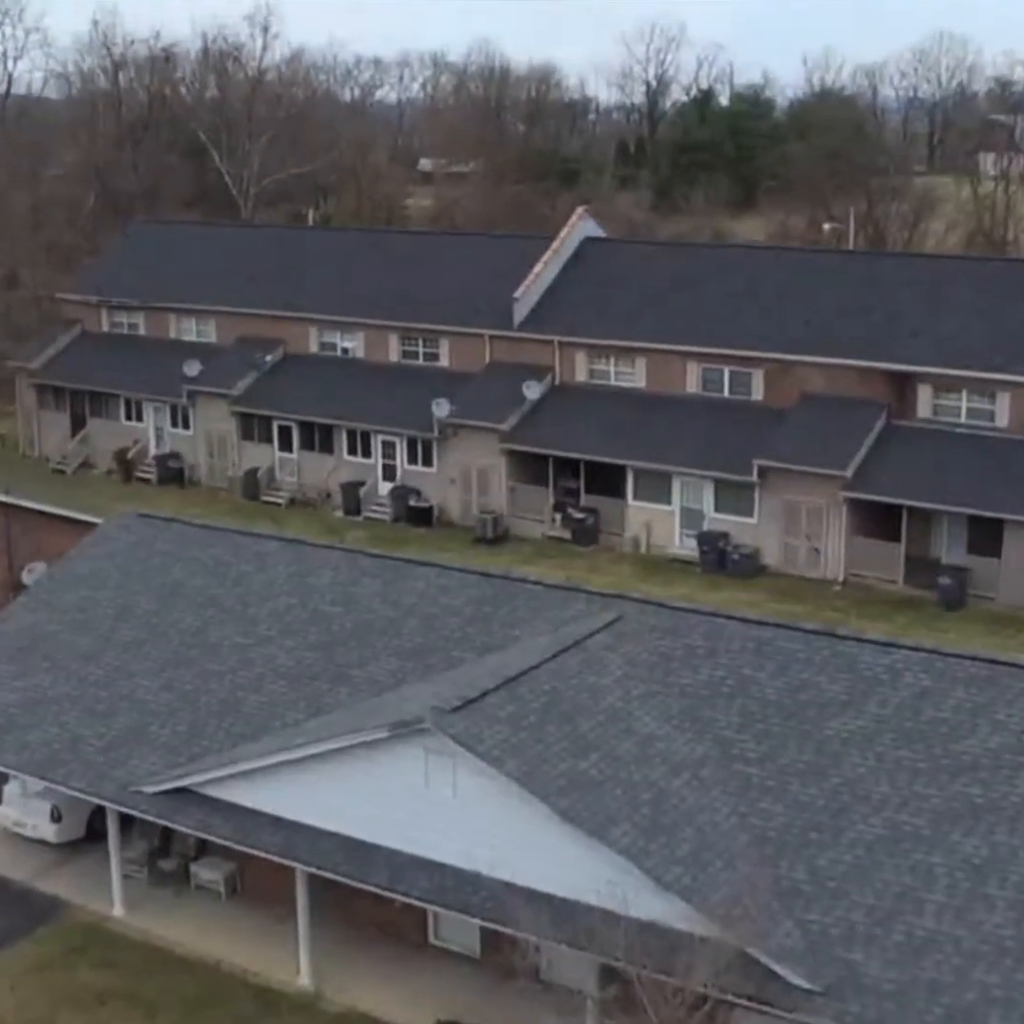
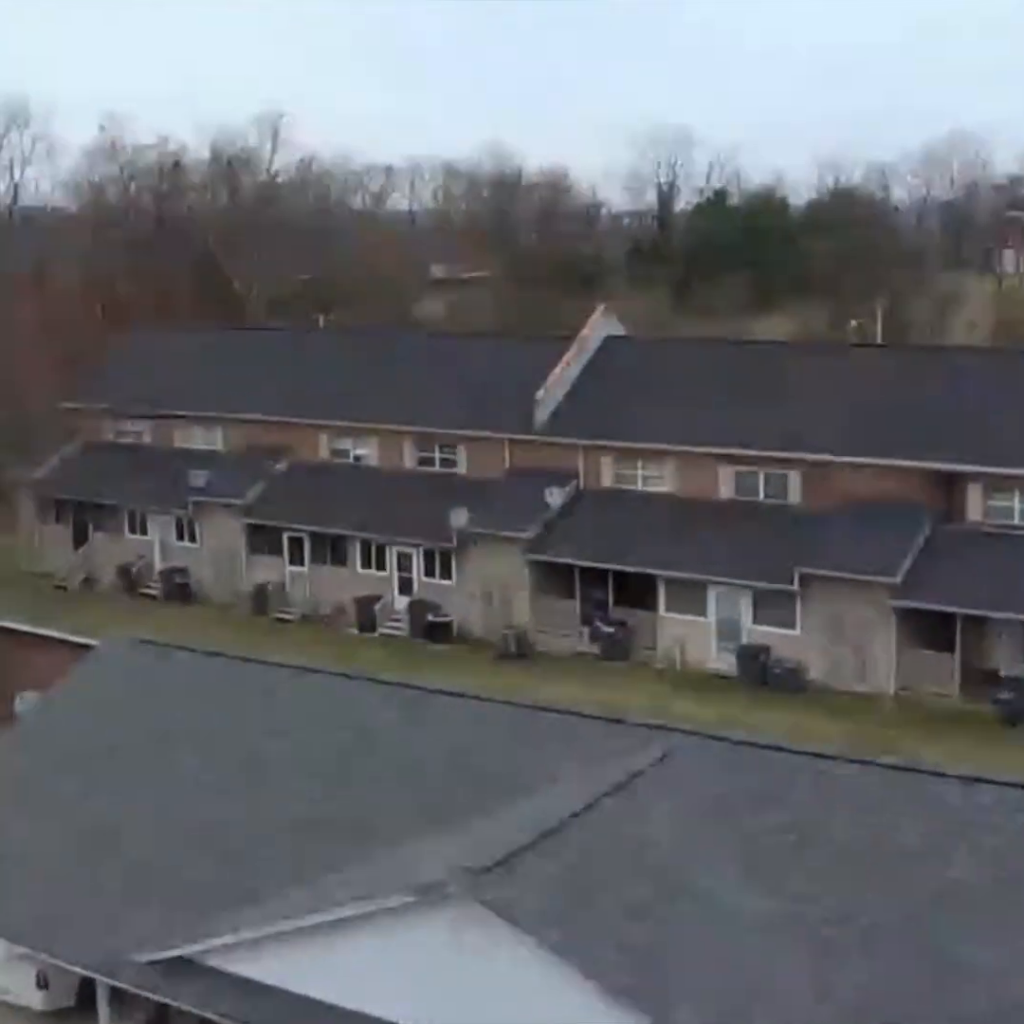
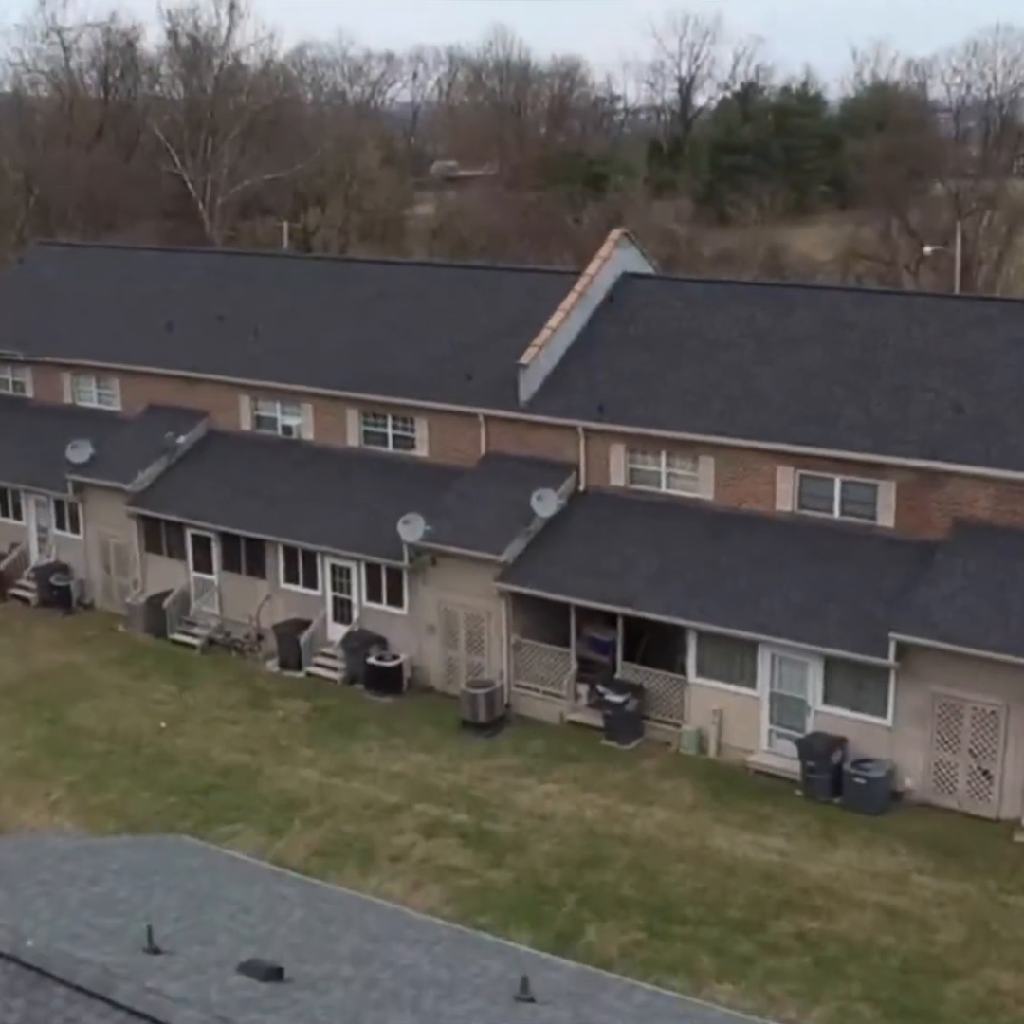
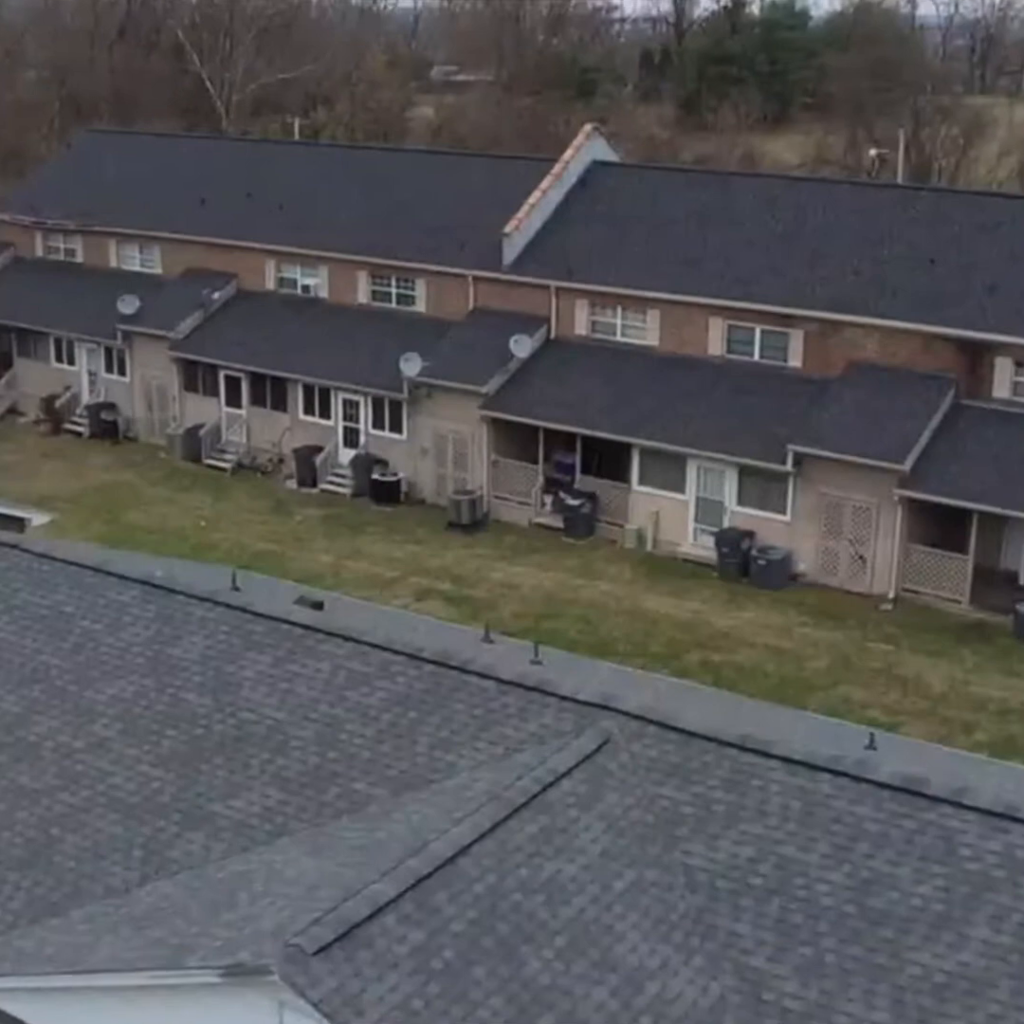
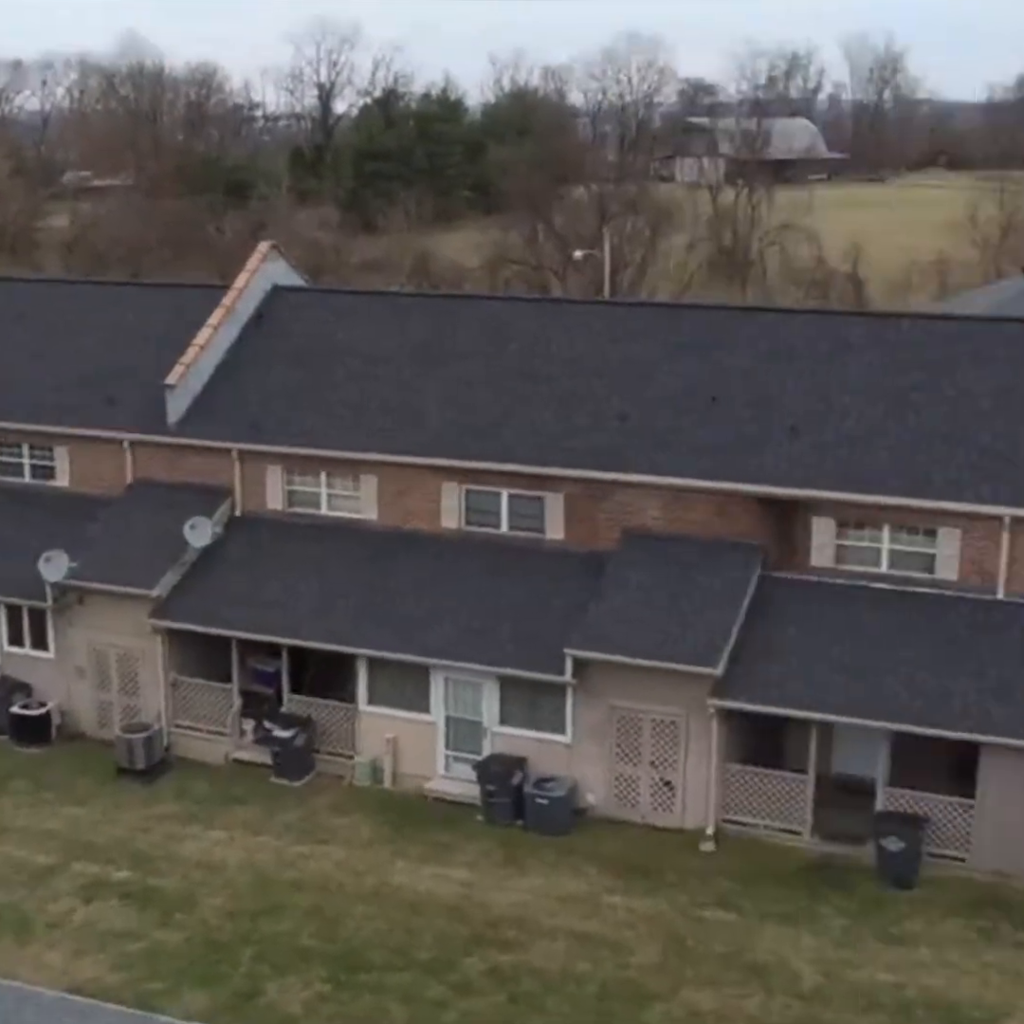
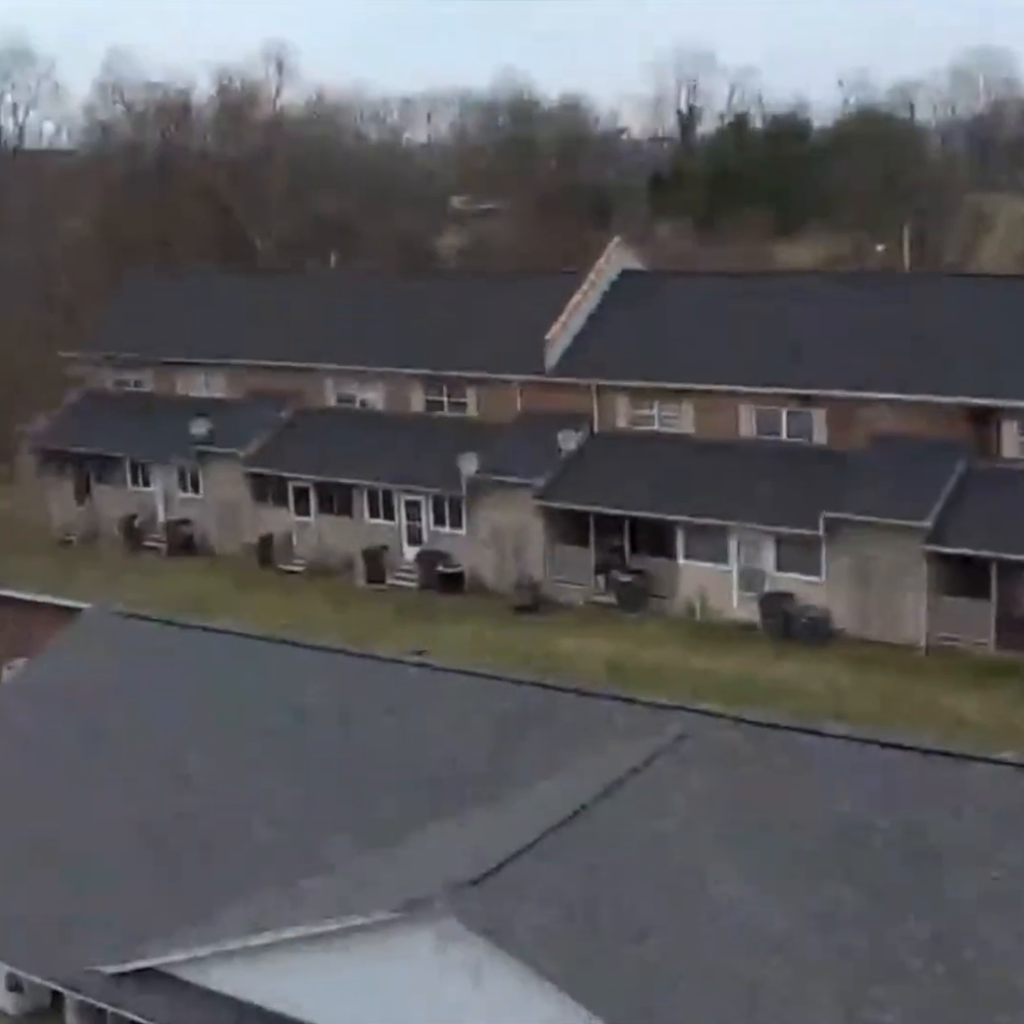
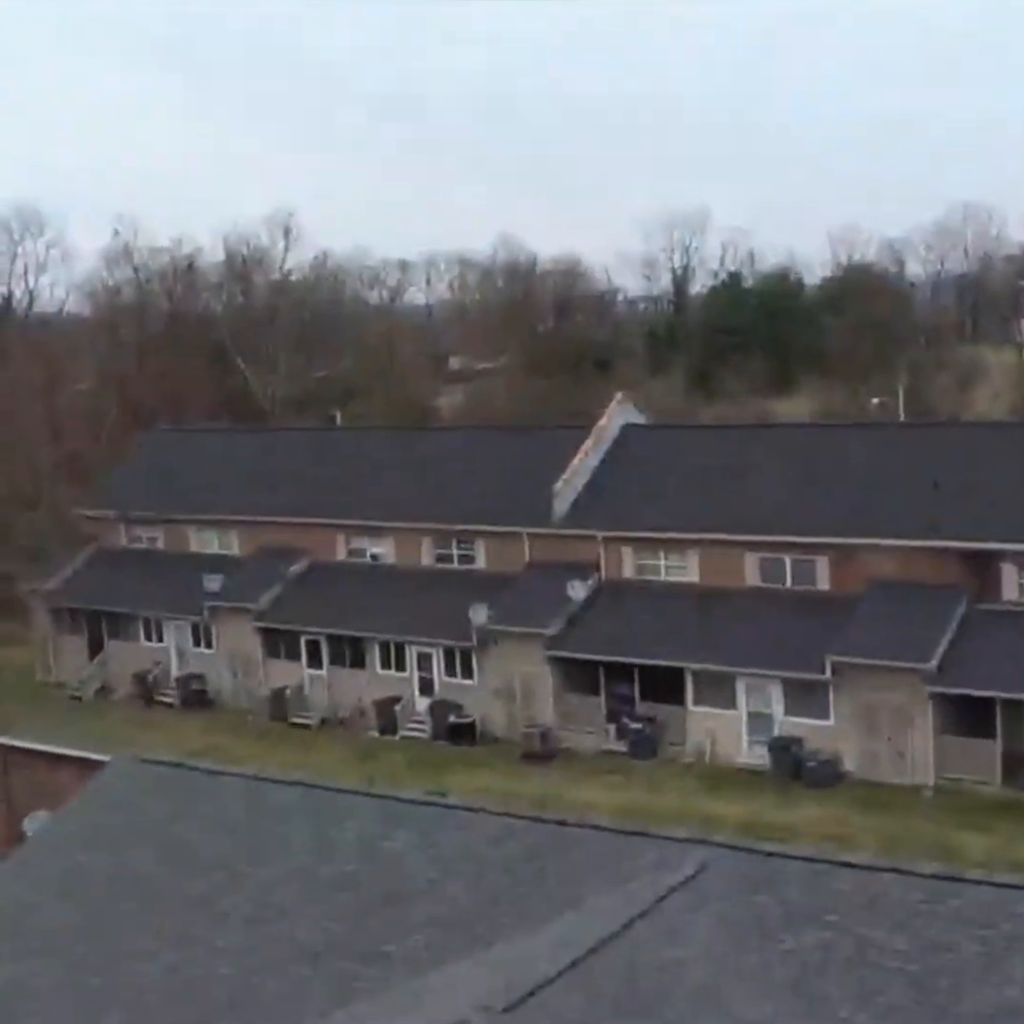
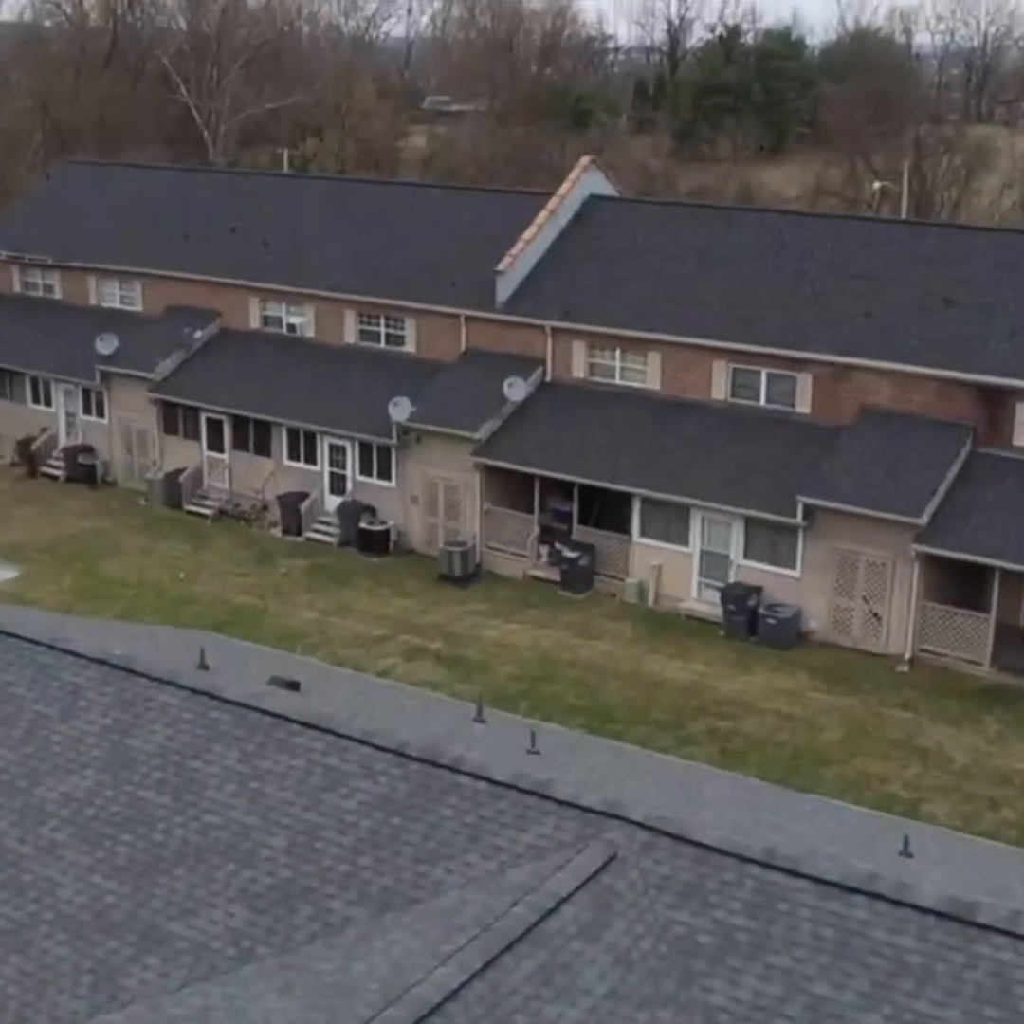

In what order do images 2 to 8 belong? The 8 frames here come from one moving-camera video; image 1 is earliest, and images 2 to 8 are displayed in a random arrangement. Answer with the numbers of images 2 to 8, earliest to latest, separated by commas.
2, 7, 6, 4, 8, 3, 5
